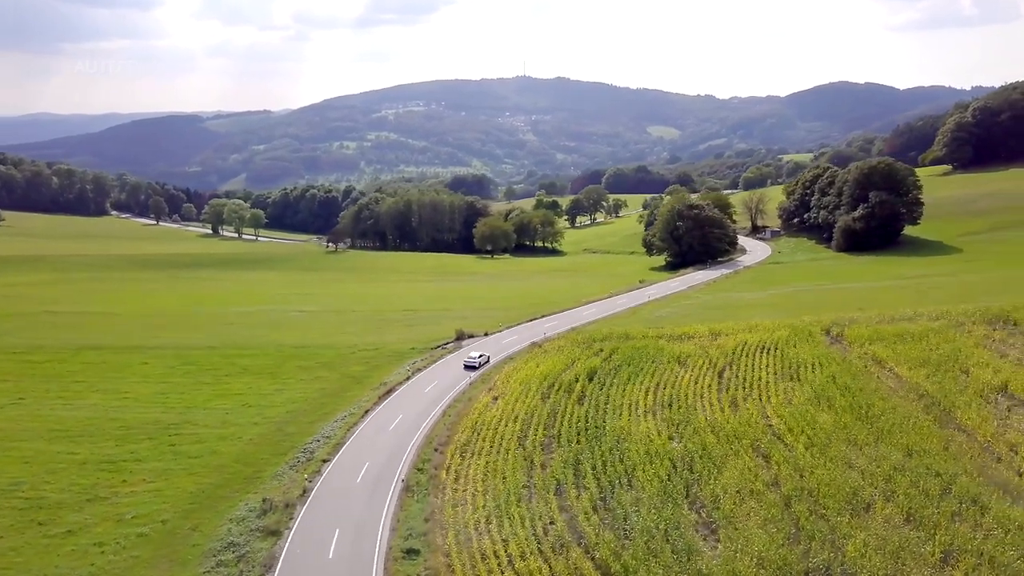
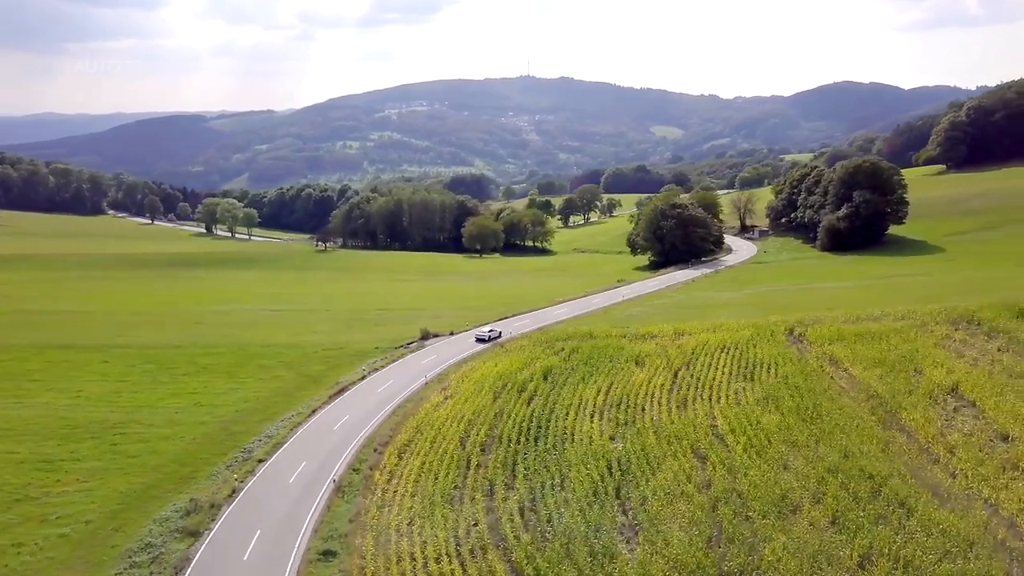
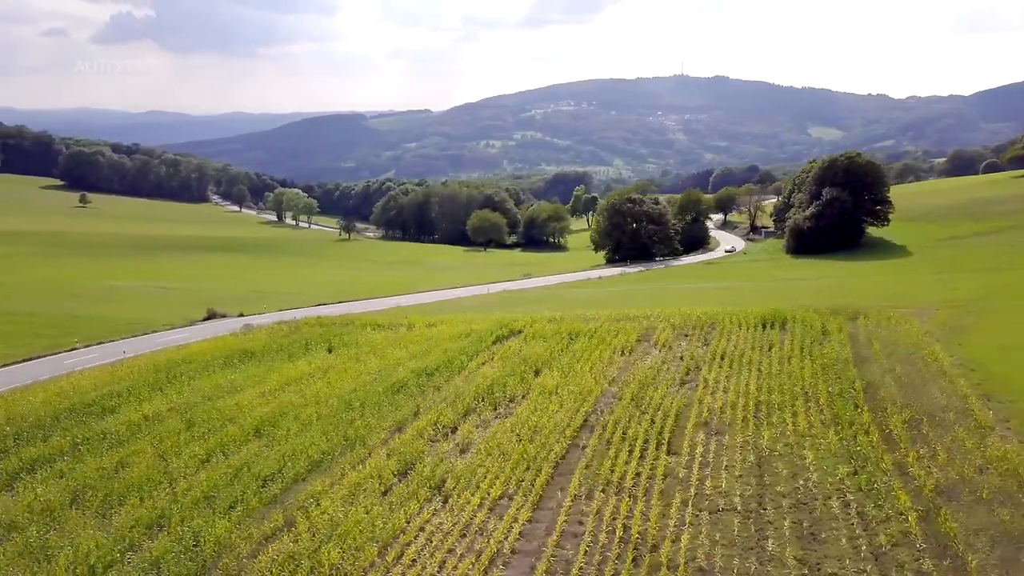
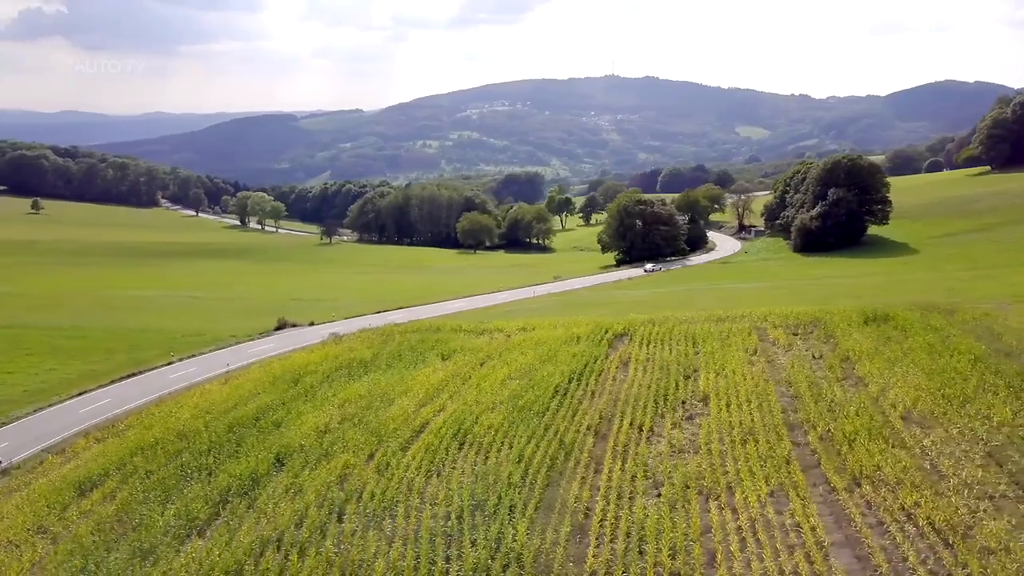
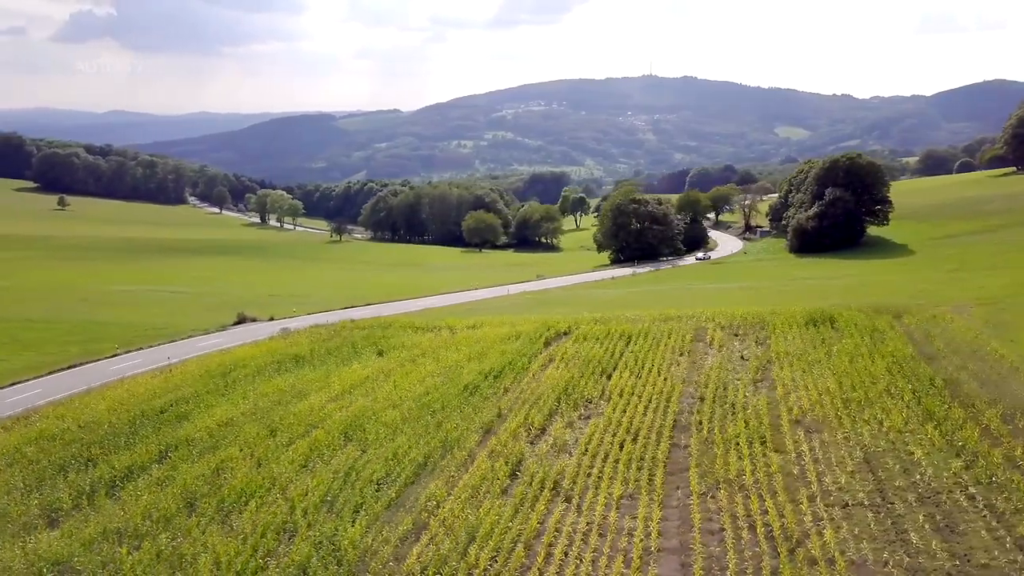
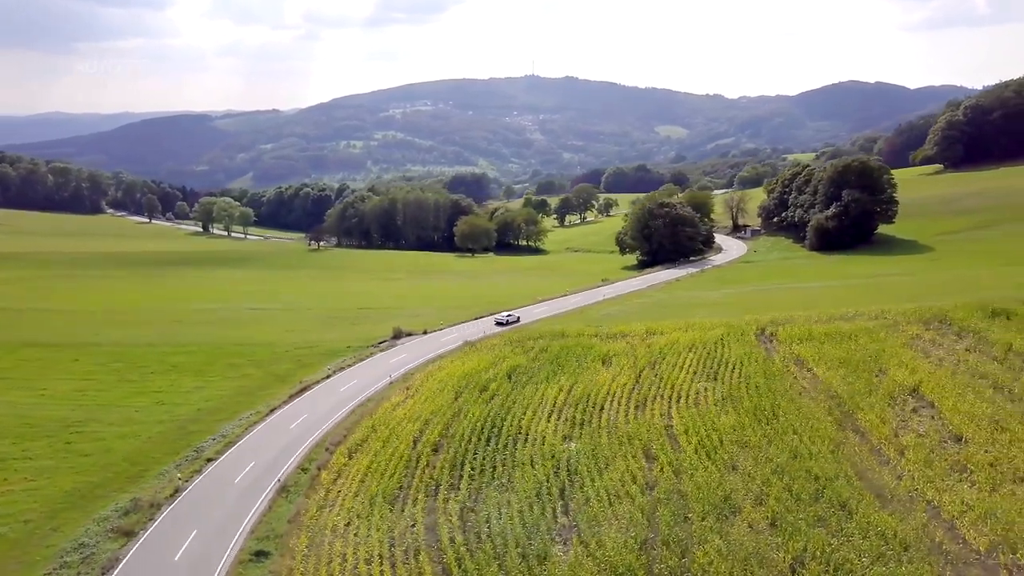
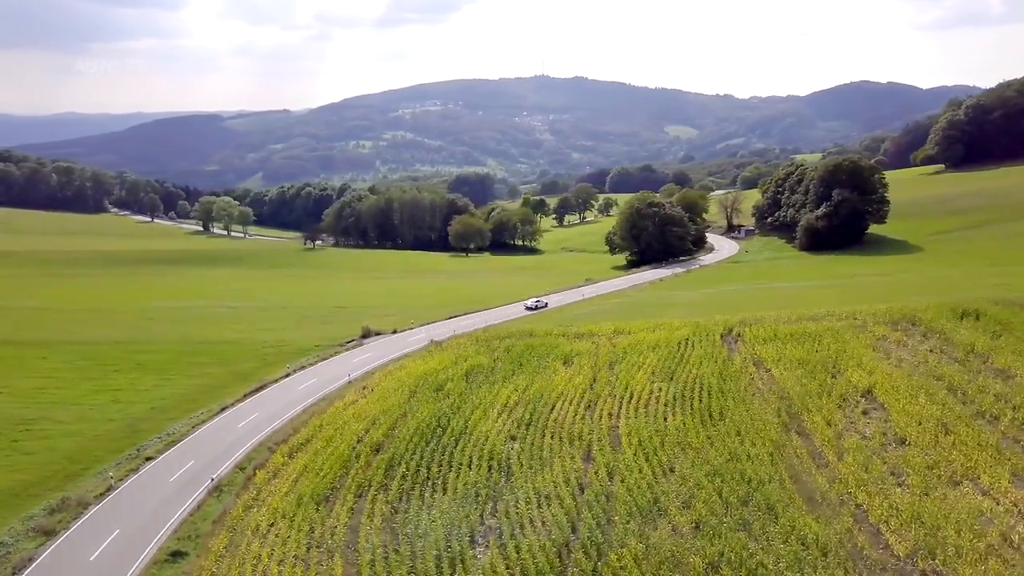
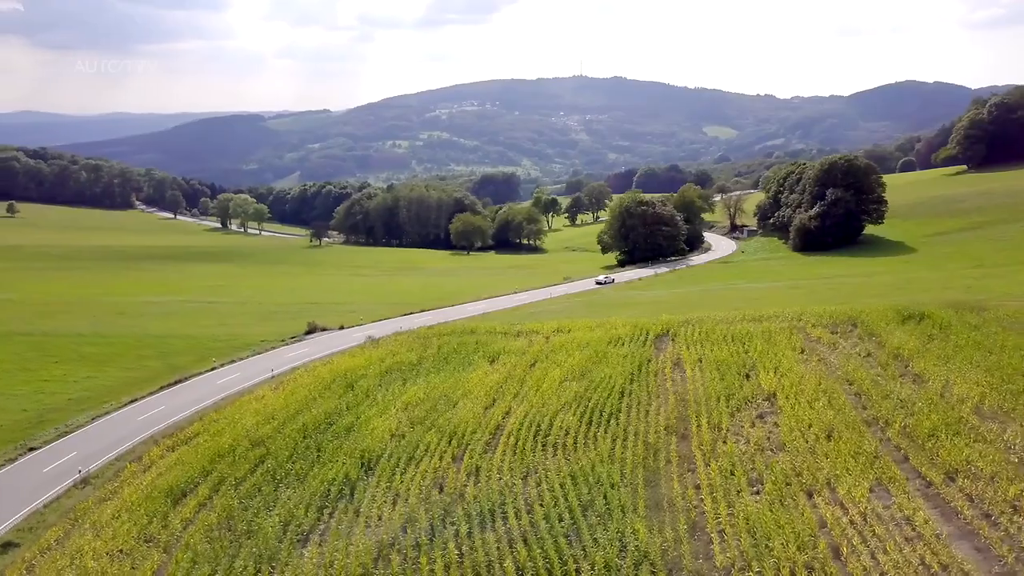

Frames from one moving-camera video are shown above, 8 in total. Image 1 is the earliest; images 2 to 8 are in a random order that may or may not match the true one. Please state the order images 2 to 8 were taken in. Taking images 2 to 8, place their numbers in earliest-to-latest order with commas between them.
2, 6, 7, 8, 4, 5, 3
